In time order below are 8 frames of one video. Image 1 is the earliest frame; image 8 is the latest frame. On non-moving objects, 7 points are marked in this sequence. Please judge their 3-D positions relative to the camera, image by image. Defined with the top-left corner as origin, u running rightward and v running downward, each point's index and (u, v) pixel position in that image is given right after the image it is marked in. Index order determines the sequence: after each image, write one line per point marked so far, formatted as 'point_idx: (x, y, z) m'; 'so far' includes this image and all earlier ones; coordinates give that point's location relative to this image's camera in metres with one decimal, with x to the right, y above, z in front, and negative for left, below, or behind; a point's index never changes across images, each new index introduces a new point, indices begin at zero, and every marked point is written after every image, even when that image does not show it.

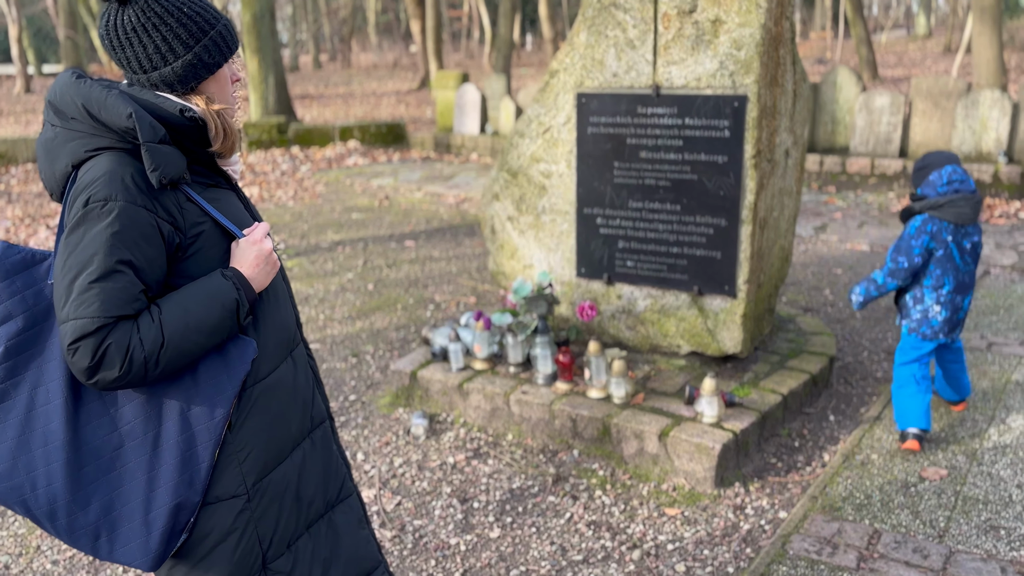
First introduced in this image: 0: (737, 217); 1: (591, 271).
0: (+1.0, +0.3, +3.5) m
1: (+0.4, +0.1, +4.0) m
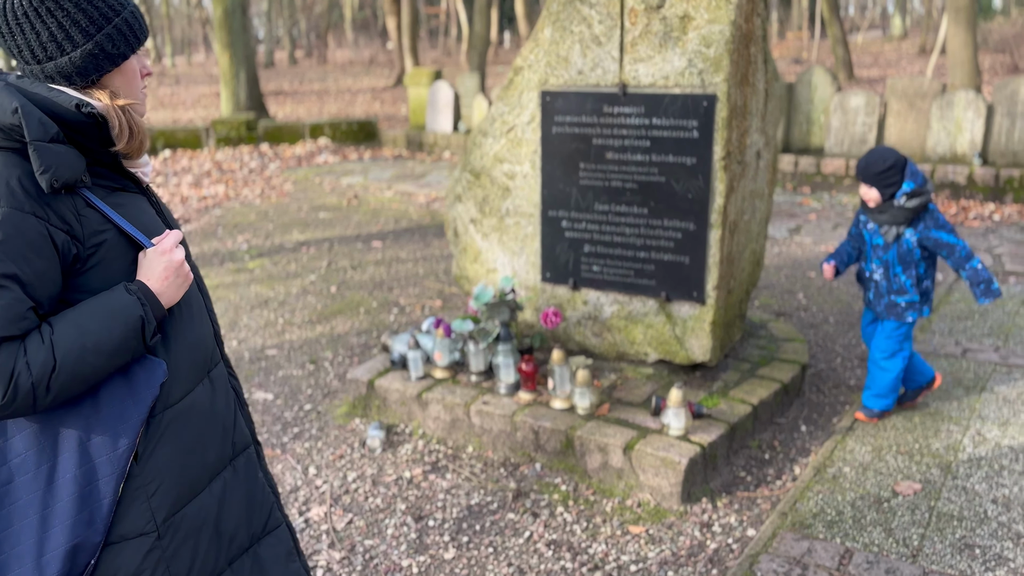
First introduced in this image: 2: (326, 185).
0: (+0.8, +0.3, +3.4) m
1: (+0.2, +0.1, +3.8) m
2: (-2.3, +1.3, +10.2) m
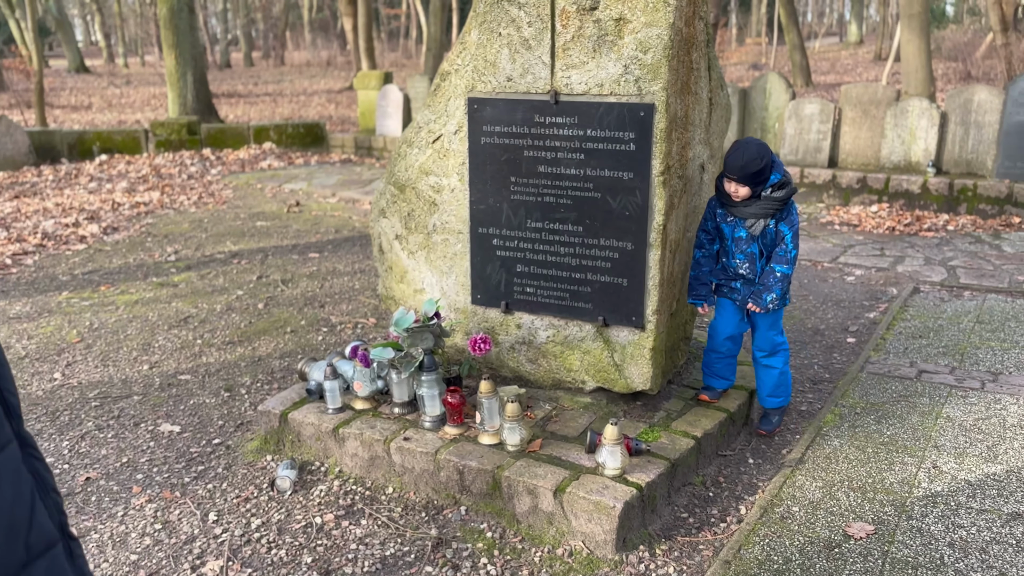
0: (+0.5, +0.2, +3.2) m
1: (-0.1, 0.0, +3.5) m
2: (-2.9, +1.1, +9.8) m
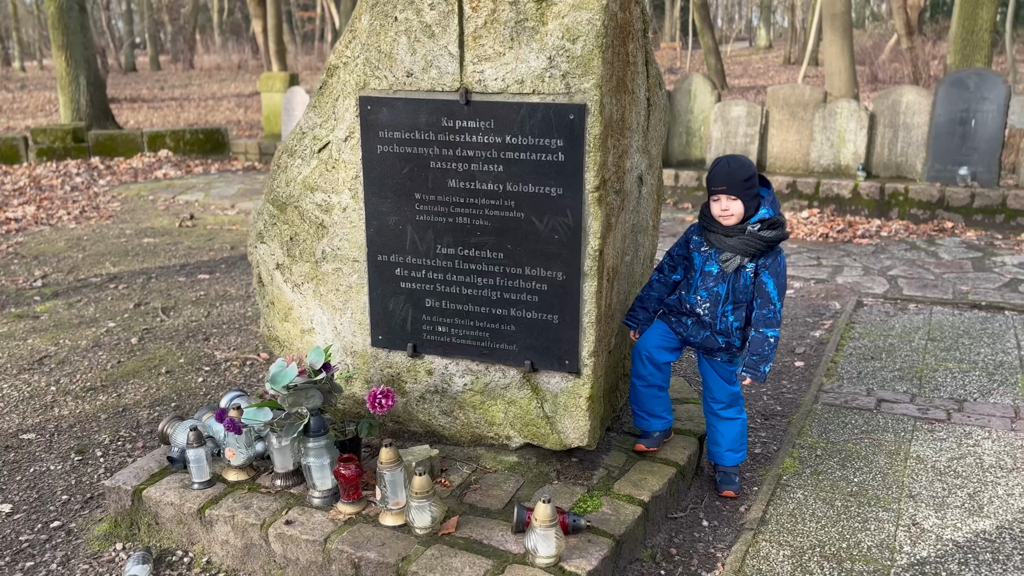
0: (+0.2, +0.1, +2.6) m
1: (-0.4, -0.2, +2.9) m
2: (-3.8, +0.9, +8.9) m
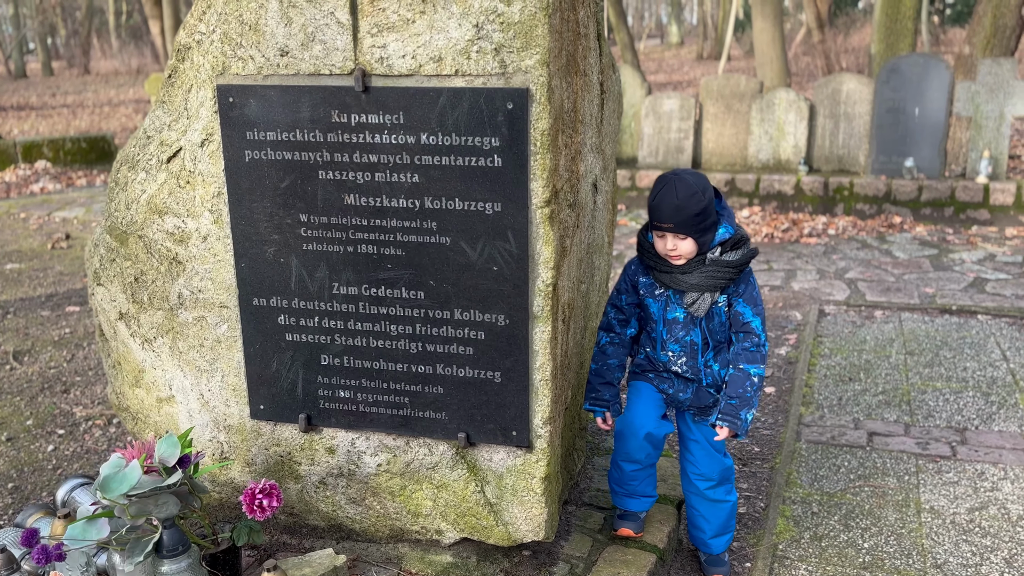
0: (0.0, -0.1, +1.9) m
1: (-0.6, -0.3, +2.2) m
2: (-4.6, +0.6, +7.8) m
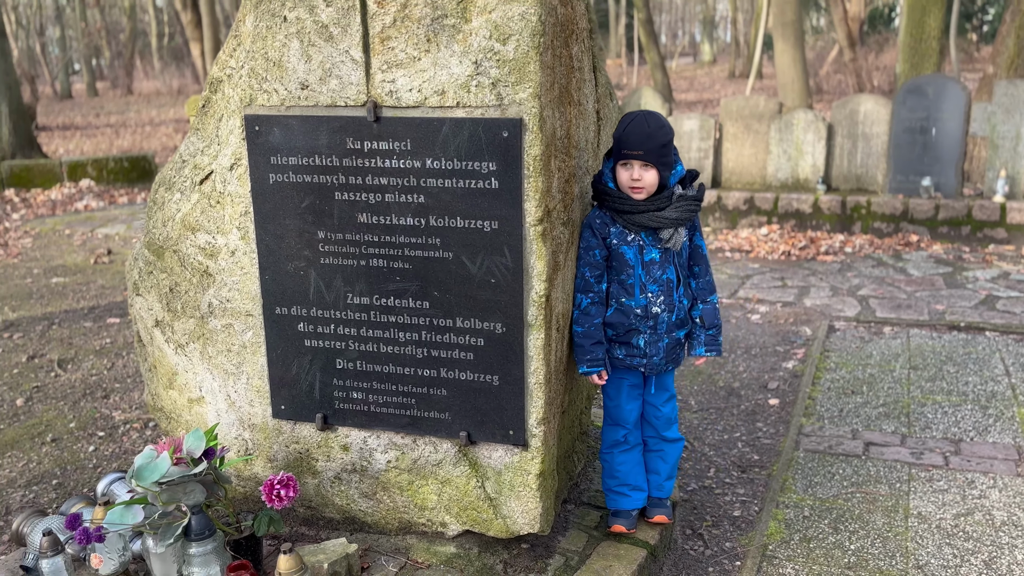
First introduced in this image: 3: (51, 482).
0: (0.0, -0.1, +2.1) m
1: (-0.6, -0.3, +2.4) m
2: (-4.4, +0.5, +8.2) m
3: (-1.9, -0.8, +3.3) m
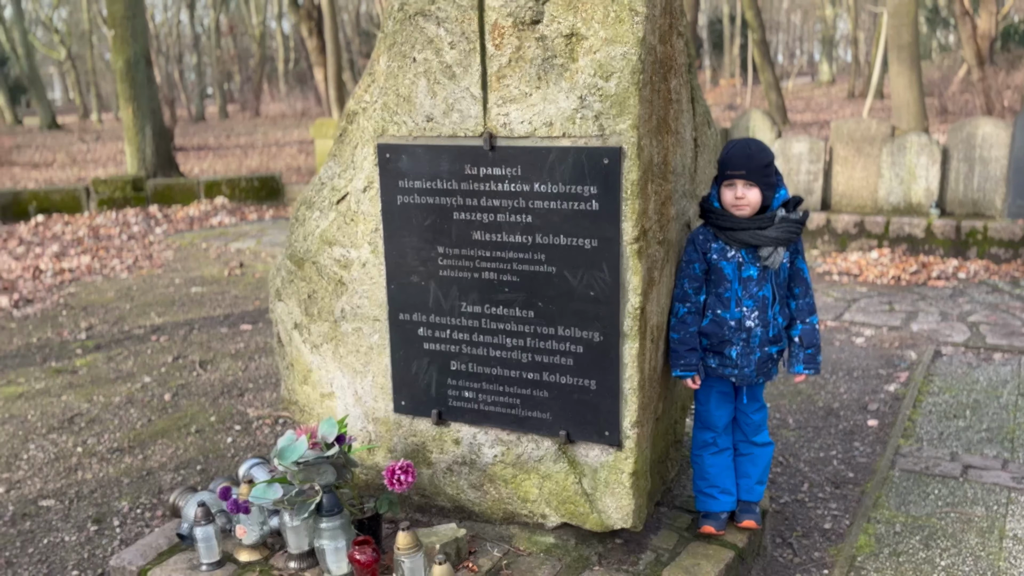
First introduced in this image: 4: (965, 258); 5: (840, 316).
0: (+0.3, -0.1, +2.3) m
1: (-0.3, -0.4, +2.7) m
2: (-3.3, +0.4, +8.9) m
3: (-1.4, -0.8, +3.7) m
4: (+3.8, +0.3, +6.9) m
5: (+2.3, -0.2, +5.7) m
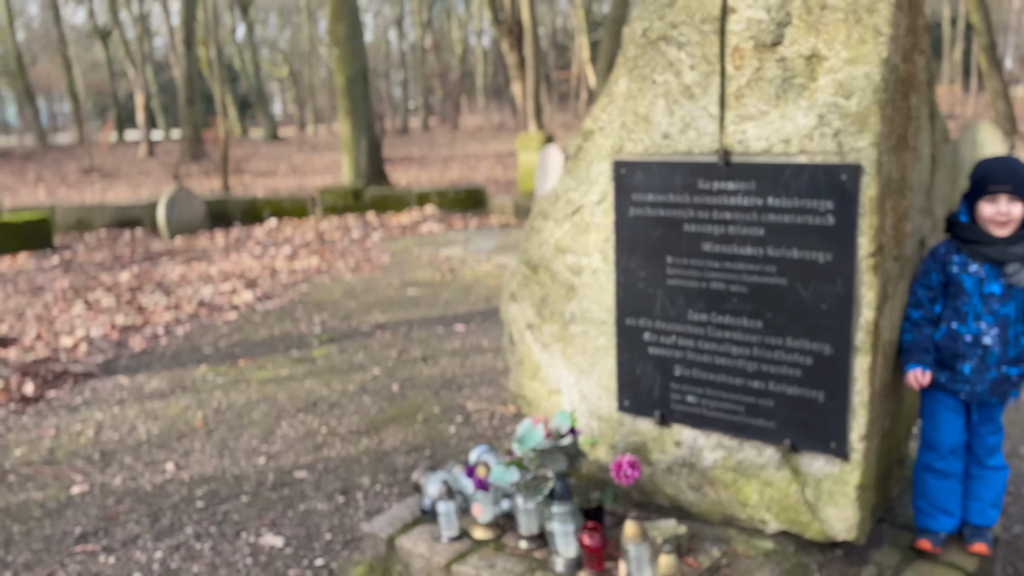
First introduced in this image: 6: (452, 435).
0: (+1.0, -0.2, +2.4) m
1: (+0.4, -0.4, +2.8) m
2: (-1.0, +0.4, +9.6) m
3: (-0.4, -0.8, +4.1) m
4: (+5.4, 0.0, +6.0) m
5: (+3.6, -0.3, +5.2) m
6: (-0.3, -0.8, +4.3) m
